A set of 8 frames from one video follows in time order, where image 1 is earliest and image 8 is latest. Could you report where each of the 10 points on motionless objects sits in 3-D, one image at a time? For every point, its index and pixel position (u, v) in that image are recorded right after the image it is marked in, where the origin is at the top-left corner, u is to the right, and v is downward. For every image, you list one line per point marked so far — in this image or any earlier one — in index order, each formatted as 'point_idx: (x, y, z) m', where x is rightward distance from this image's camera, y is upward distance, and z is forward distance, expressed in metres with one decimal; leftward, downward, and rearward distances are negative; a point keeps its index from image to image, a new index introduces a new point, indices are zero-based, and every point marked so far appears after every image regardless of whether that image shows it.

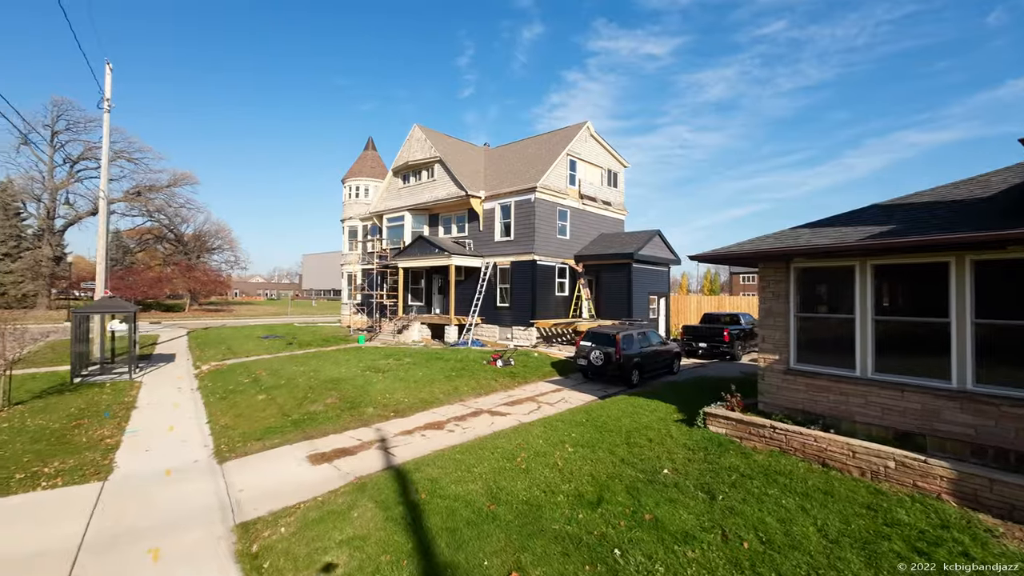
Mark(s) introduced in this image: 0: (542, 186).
0: (+1.2, +4.1, +19.4) m
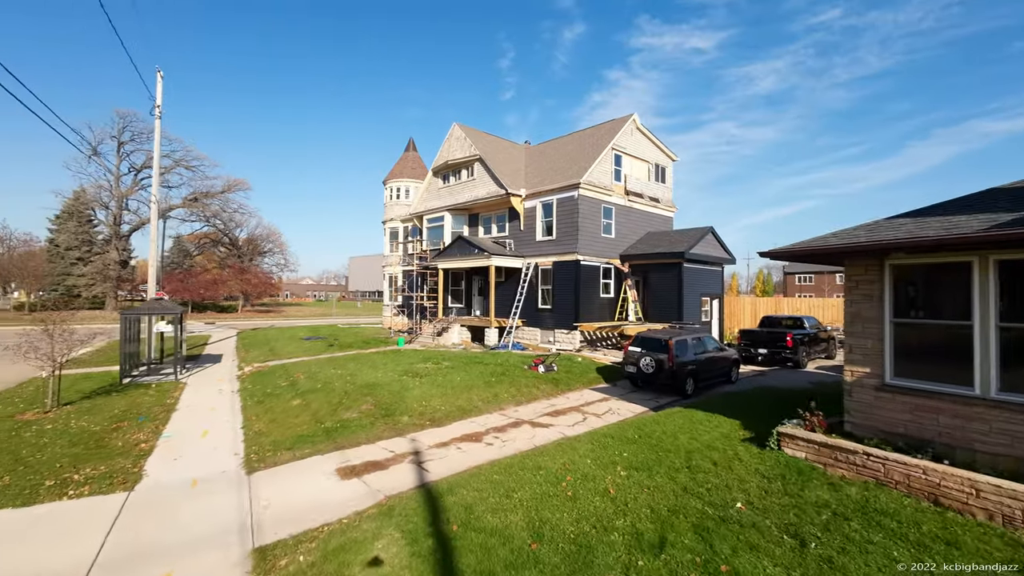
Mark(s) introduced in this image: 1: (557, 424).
0: (+2.8, +4.0, +18.5) m
1: (+0.9, -2.8, +9.7) m
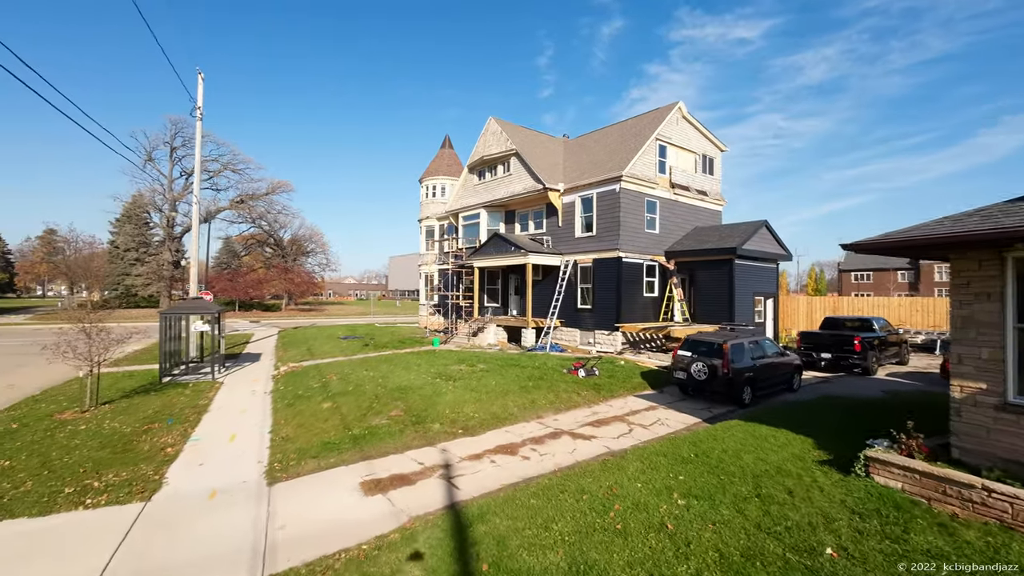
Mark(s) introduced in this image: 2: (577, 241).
0: (+4.2, +4.1, +17.4) m
1: (+1.6, -2.7, +8.9) m
2: (+2.6, +1.8, +18.9) m
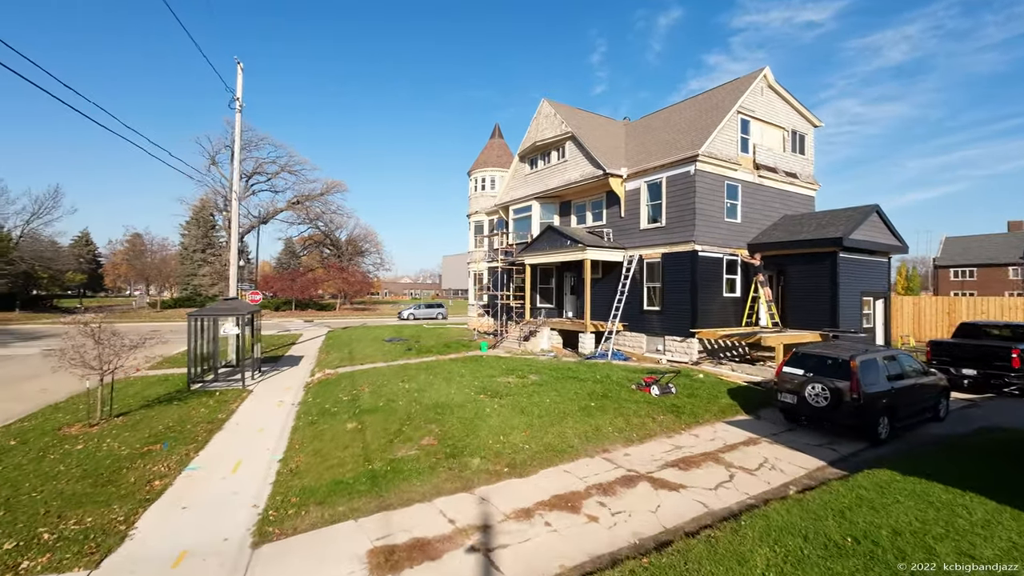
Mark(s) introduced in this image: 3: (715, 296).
0: (+6.0, +4.1, +14.8) m
1: (+2.5, -2.7, +6.6) m
2: (+4.5, +1.9, +16.5) m
3: (+6.5, -0.3, +15.3) m
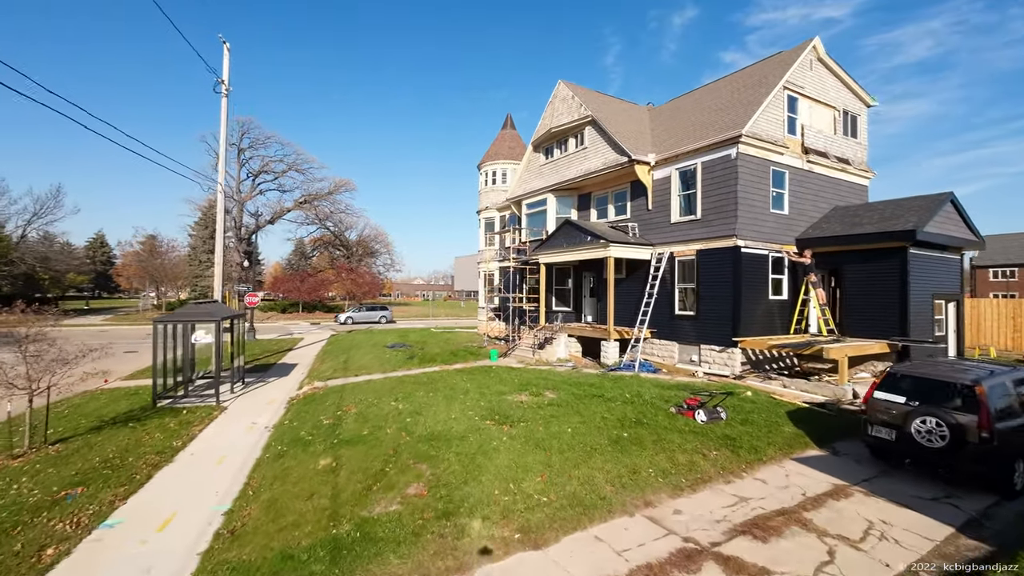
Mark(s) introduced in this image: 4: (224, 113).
0: (+6.3, +4.1, +12.8) m
1: (+2.6, -2.7, +4.7) m
2: (+4.9, +1.8, +14.5) m
3: (+6.8, -0.3, +13.3) m
4: (-9.6, +5.9, +16.0) m
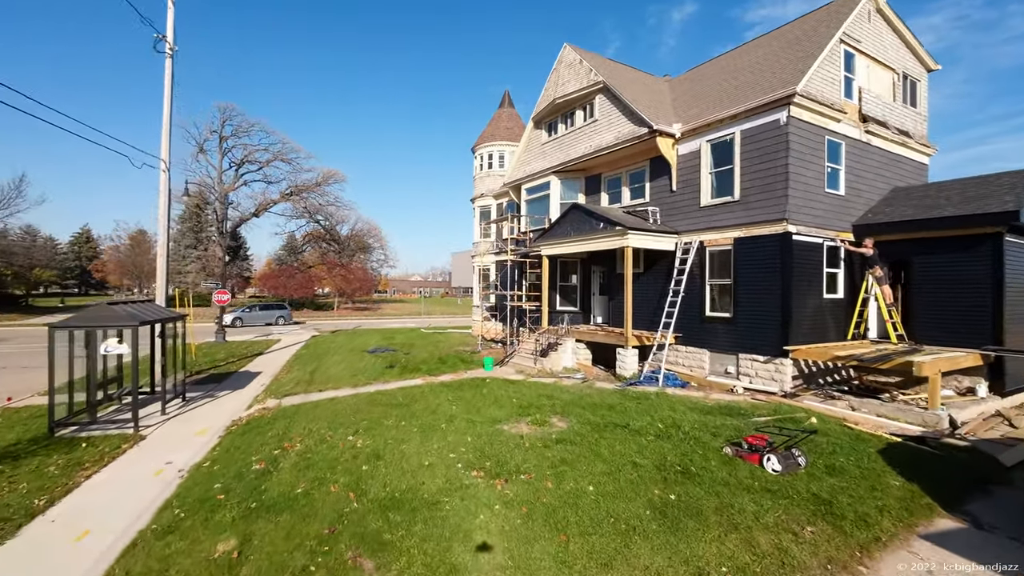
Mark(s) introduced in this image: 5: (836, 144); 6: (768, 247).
0: (+6.3, +4.2, +10.3) m
1: (+2.6, -2.7, +2.2) m
2: (+4.8, +1.9, +12.1) m
3: (+6.8, -0.2, +10.9) m
4: (-9.7, +6.0, +13.5) m
5: (+7.7, +3.4, +11.4) m
6: (+5.7, +0.9, +10.6) m
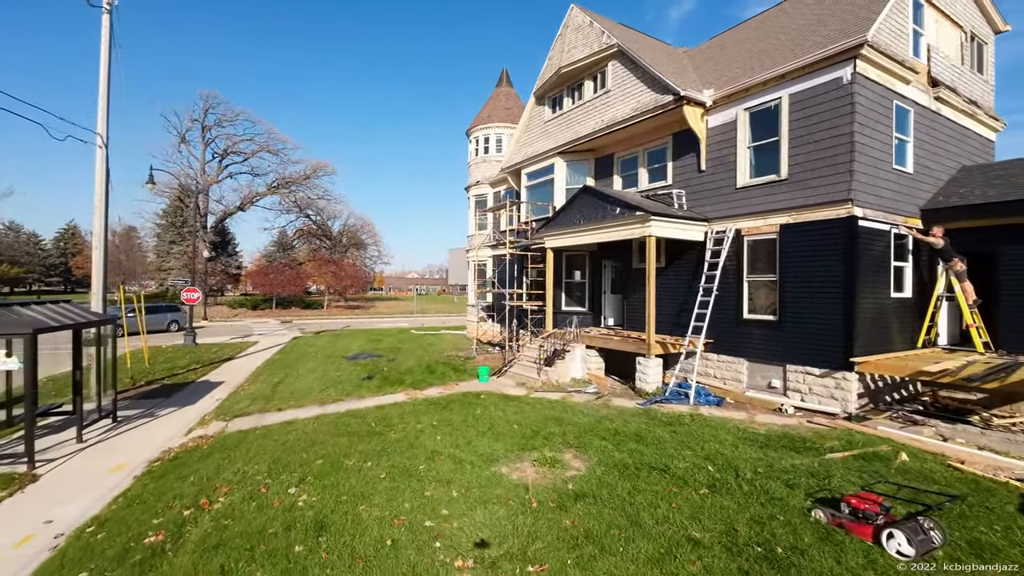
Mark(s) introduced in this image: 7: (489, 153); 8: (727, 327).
0: (+6.3, +4.2, +8.4) m
1: (+2.6, -2.7, +0.3) m
2: (+4.8, +2.0, +10.1) m
3: (+6.8, -0.2, +8.9) m
4: (-9.7, +6.0, +11.4) m
5: (+7.7, +3.5, +9.4) m
6: (+5.7, +1.0, +8.7) m
7: (-0.9, +5.6, +19.8) m
8: (+4.6, -0.8, +10.3) m
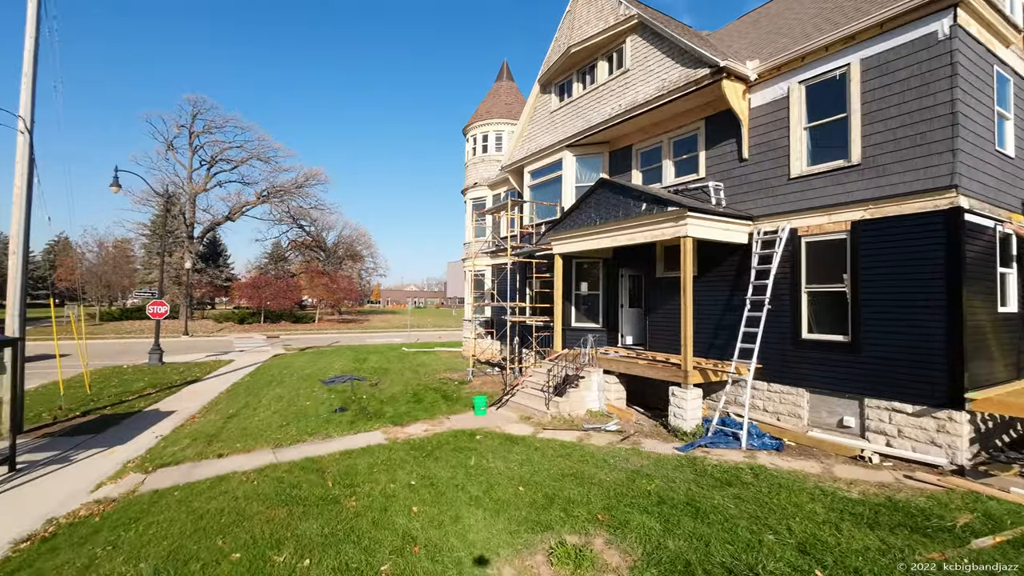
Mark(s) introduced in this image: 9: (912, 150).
0: (+6.3, +4.0, +6.5) m
1: (+2.7, -2.7, -1.7) m
2: (+4.9, +1.7, +8.2) m
3: (+6.8, -0.4, +7.0) m
4: (-9.6, +5.8, +9.6) m
5: (+7.7, +3.3, +7.6) m
6: (+5.7, +0.8, +6.8) m
7: (-0.9, +5.1, +18.0) m
8: (+4.7, -1.1, +8.3) m
9: (+5.7, +2.0, +6.9) m
